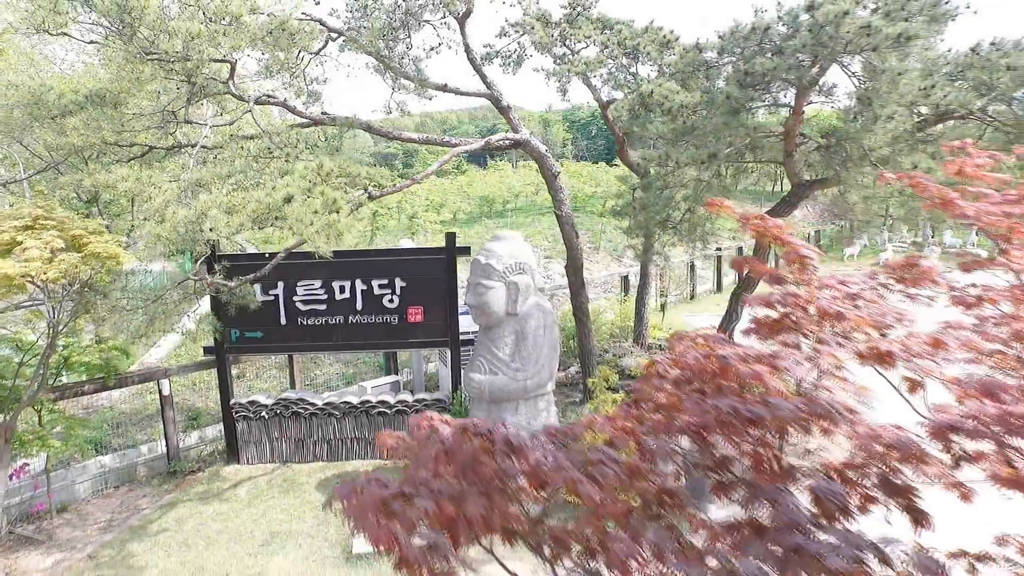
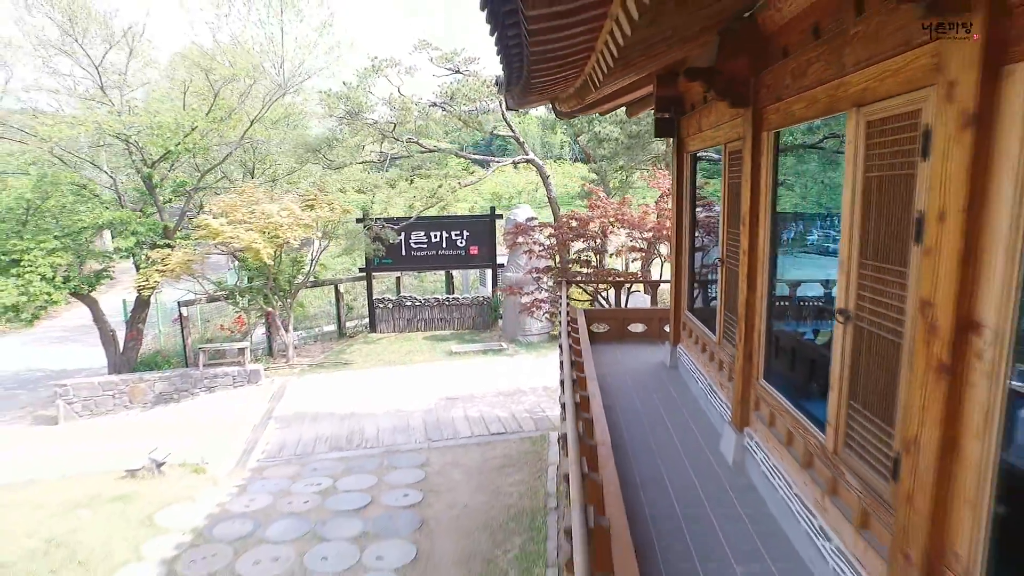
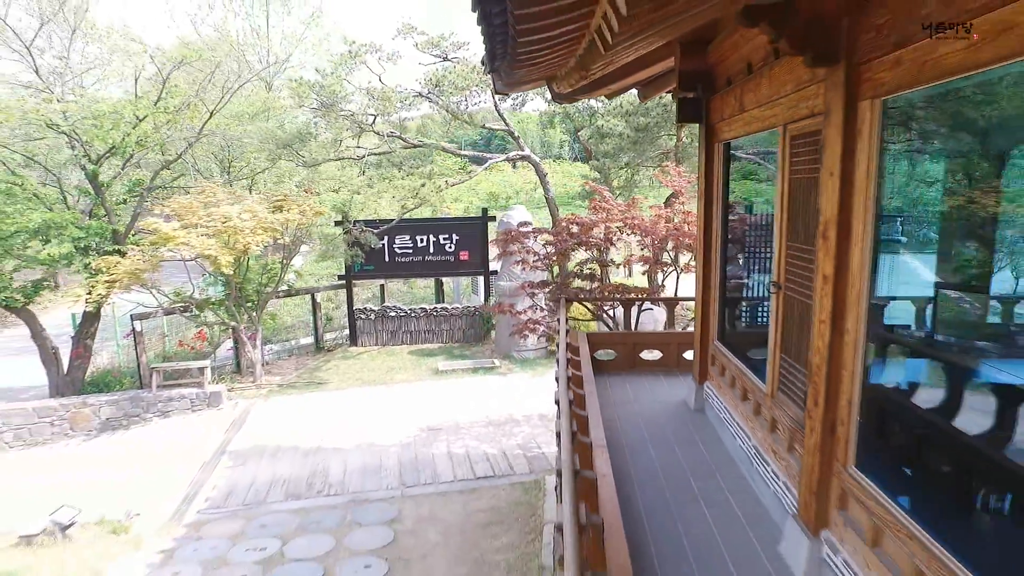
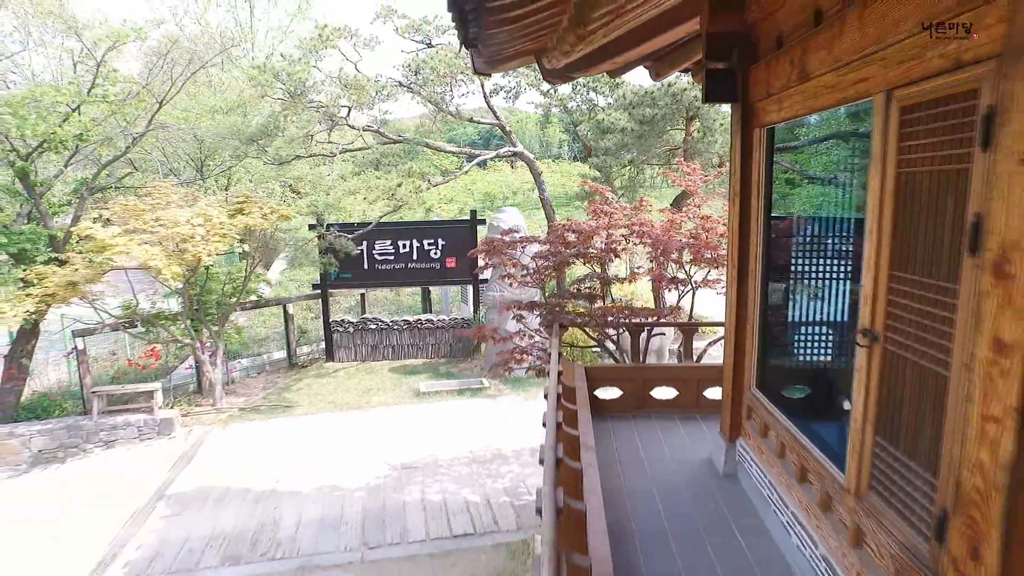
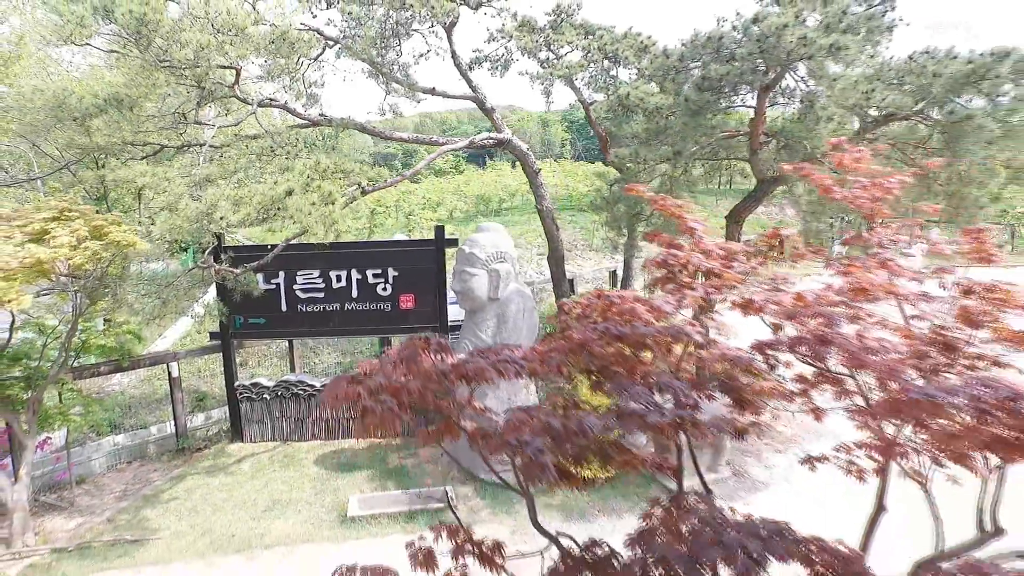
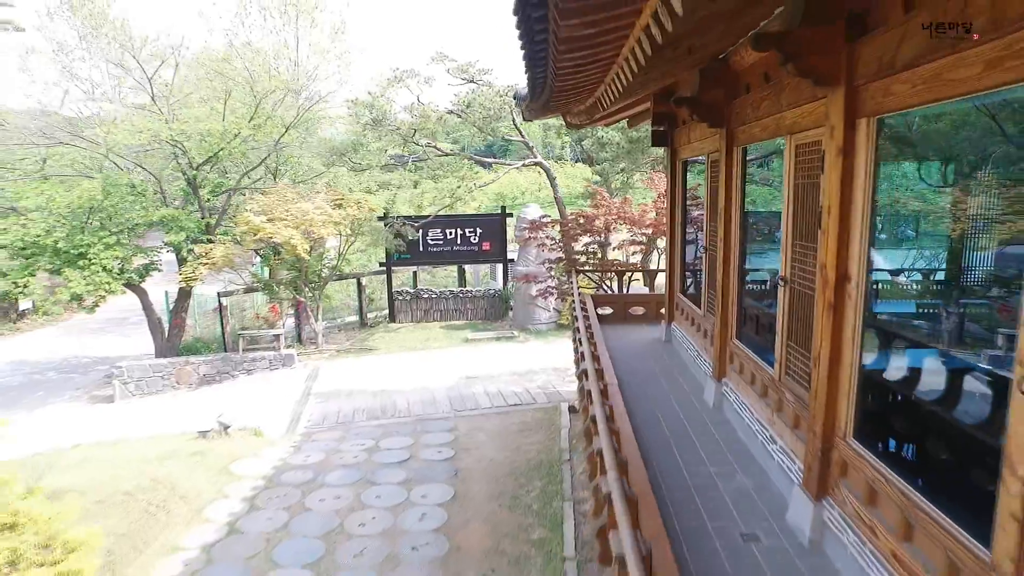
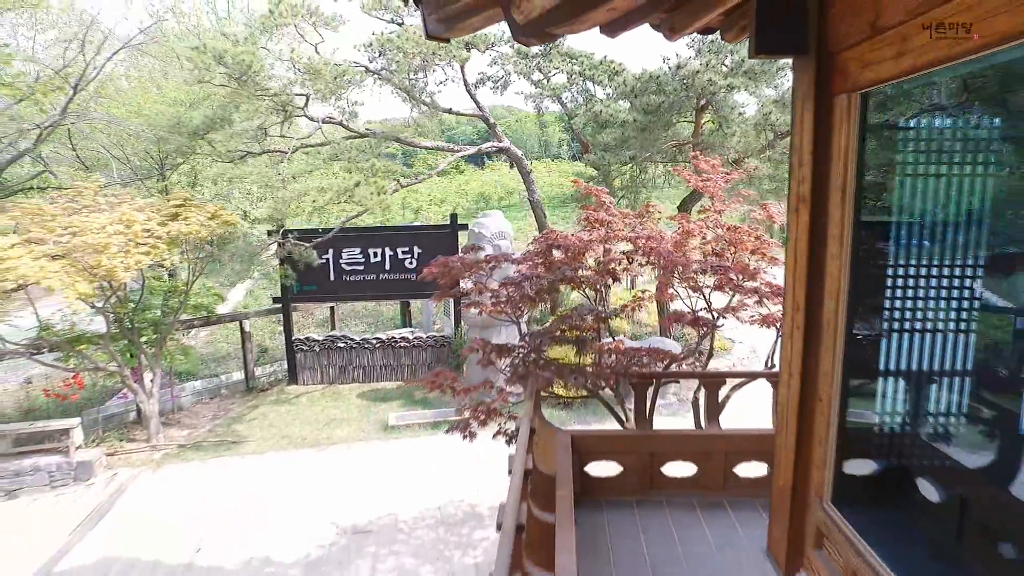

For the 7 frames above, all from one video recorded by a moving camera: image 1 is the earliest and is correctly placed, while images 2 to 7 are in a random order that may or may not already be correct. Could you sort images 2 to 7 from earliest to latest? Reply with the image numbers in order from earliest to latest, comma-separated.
5, 7, 4, 3, 2, 6
